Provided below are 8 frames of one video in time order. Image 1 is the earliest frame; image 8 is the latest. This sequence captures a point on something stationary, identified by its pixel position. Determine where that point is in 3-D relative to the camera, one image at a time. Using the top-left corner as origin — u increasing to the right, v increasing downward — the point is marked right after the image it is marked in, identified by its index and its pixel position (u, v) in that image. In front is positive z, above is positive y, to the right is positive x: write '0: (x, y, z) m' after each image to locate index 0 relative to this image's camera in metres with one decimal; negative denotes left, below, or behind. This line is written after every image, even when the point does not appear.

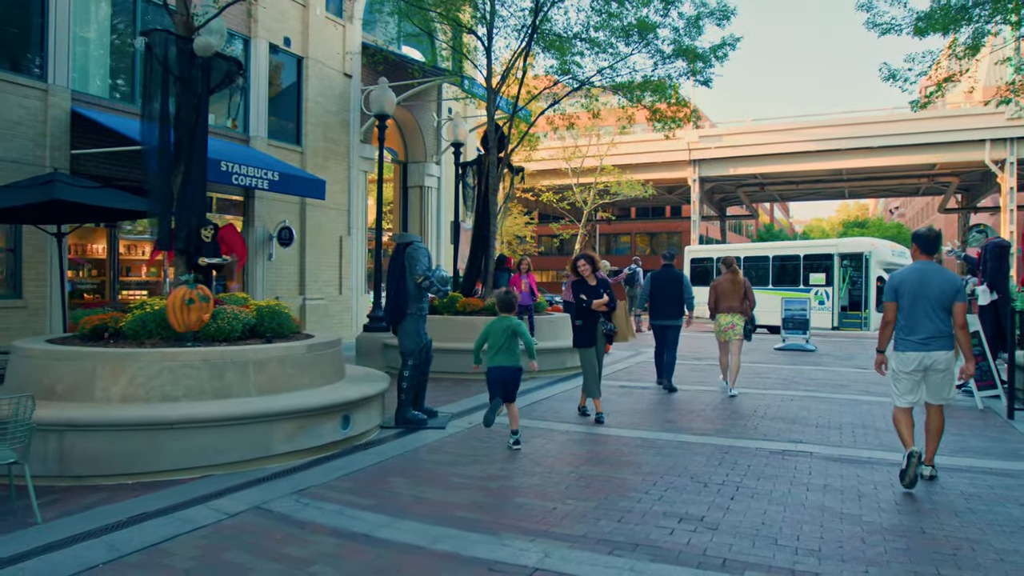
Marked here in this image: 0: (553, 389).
0: (+0.5, -1.3, +9.8) m
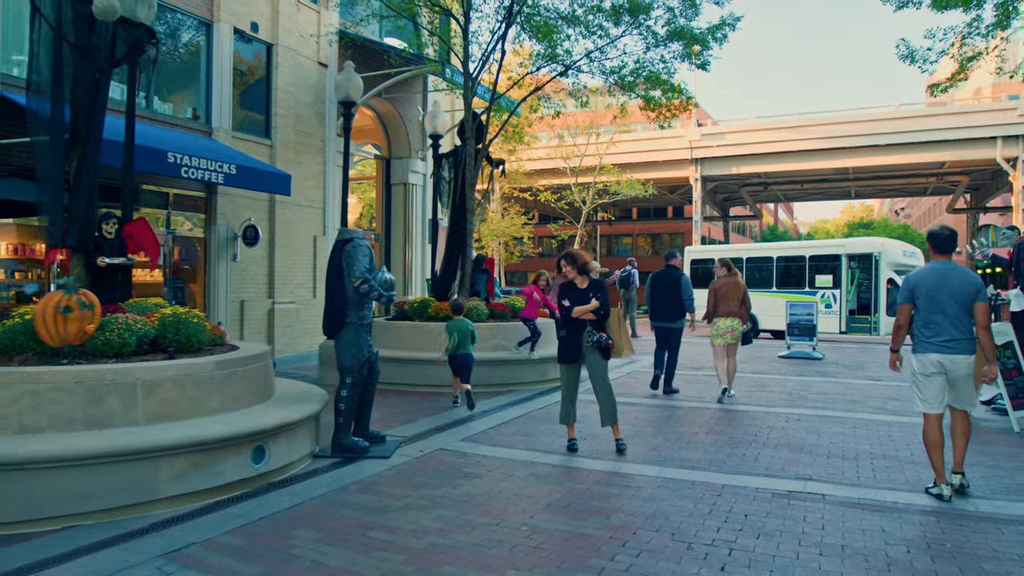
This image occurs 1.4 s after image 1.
0: (+0.2, -1.3, +8.8) m
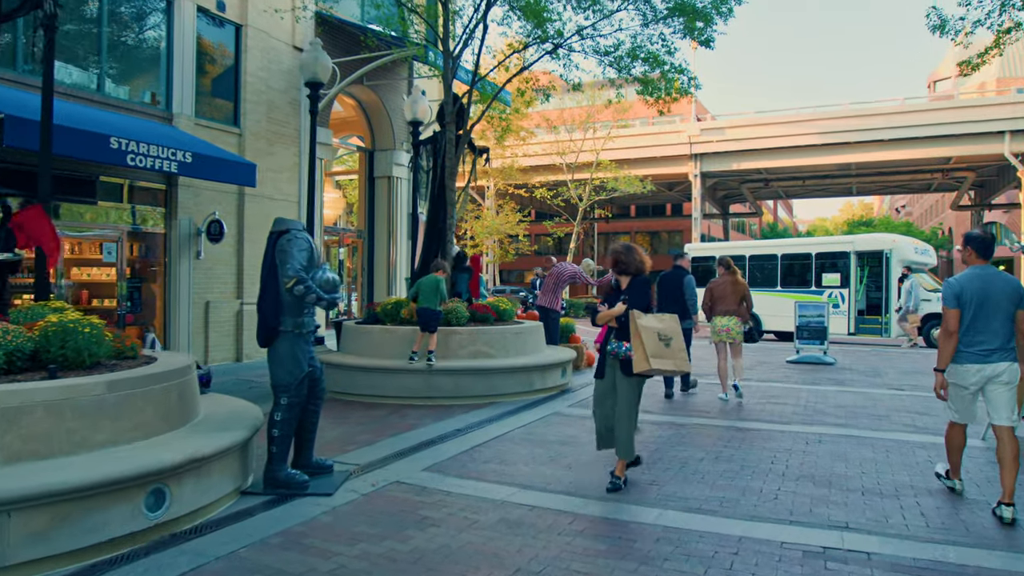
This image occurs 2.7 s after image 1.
0: (0.0, -1.3, +7.7) m
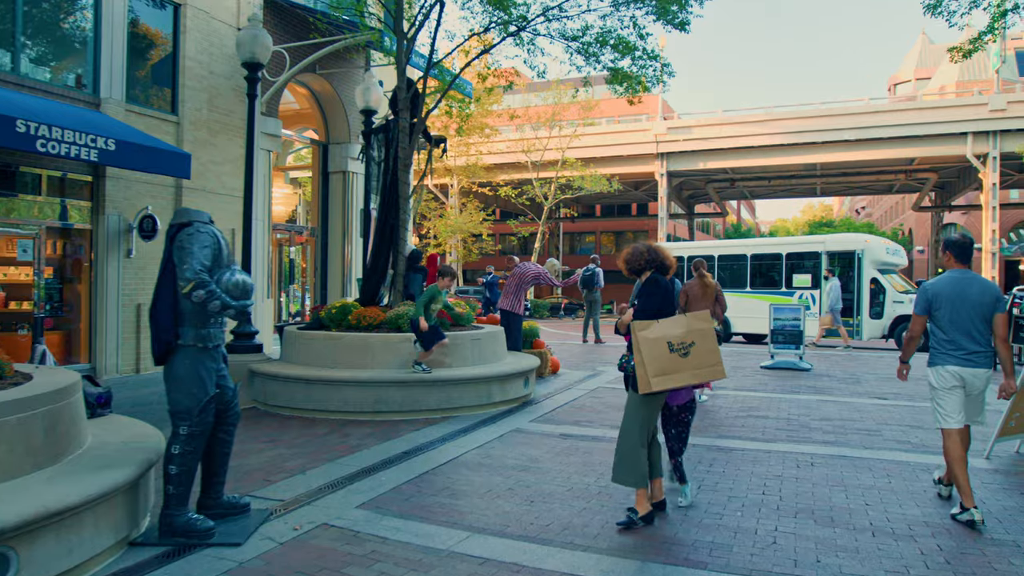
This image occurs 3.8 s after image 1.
0: (-0.4, -1.4, +6.9) m
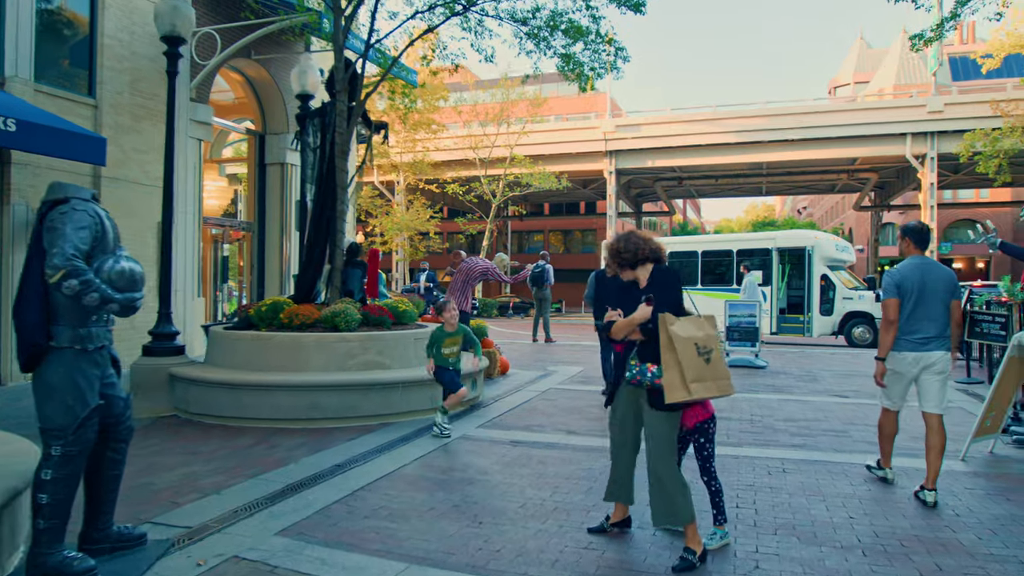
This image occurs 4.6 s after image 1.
0: (-0.9, -1.3, +6.2) m
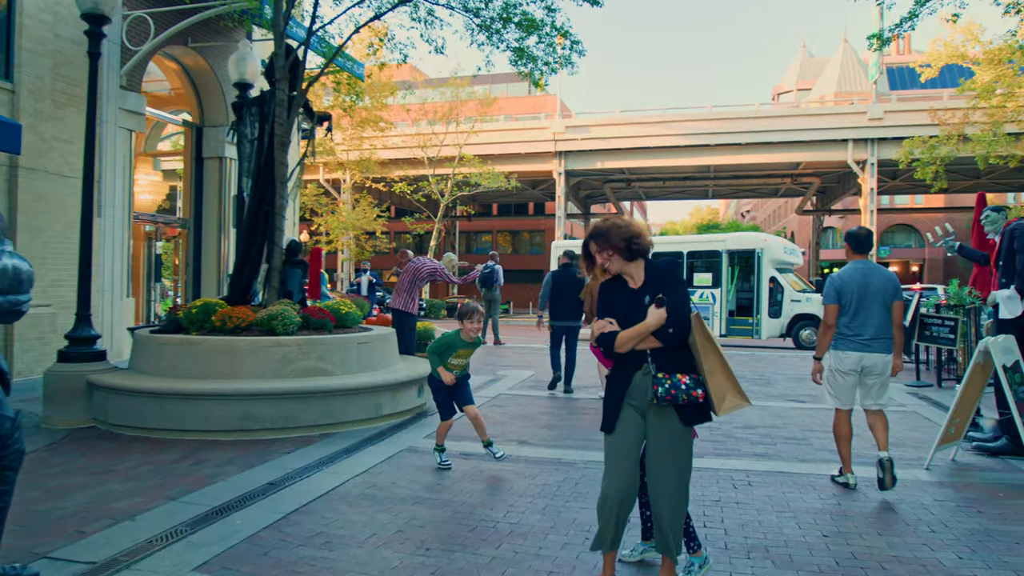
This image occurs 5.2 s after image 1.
0: (-1.2, -1.3, +5.7) m
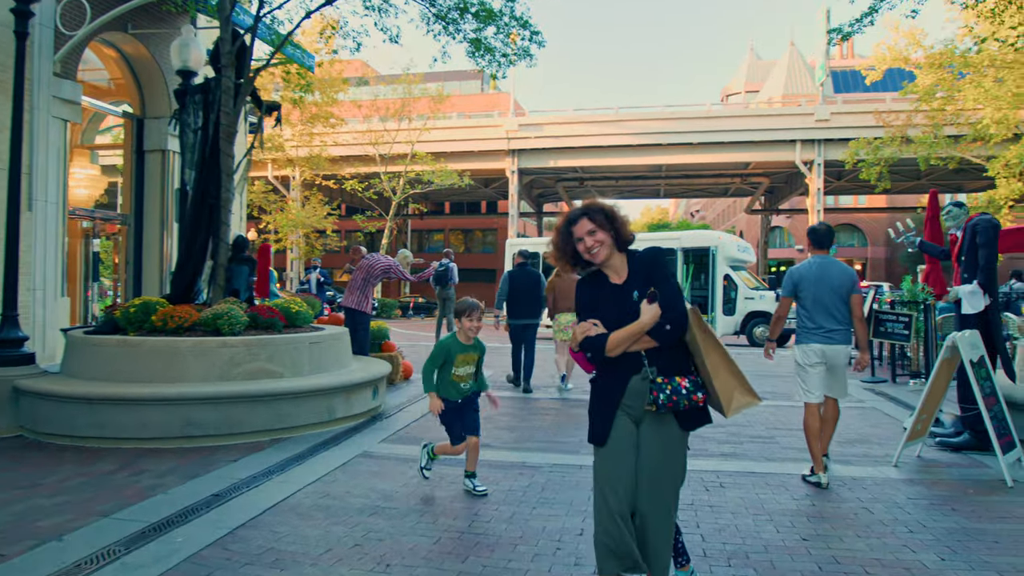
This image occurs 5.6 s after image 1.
0: (-1.5, -1.3, +5.4) m
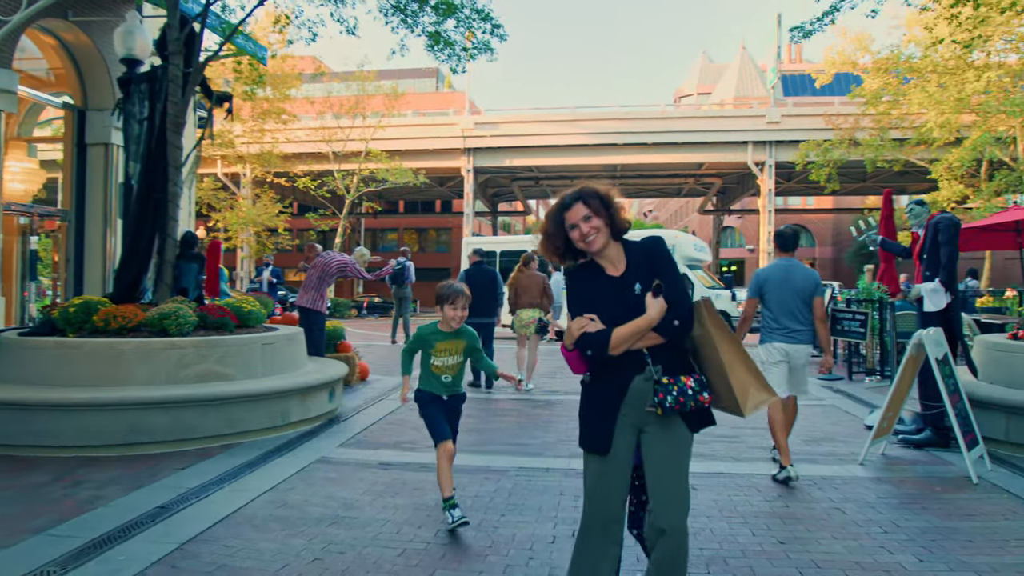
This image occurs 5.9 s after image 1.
0: (-1.7, -1.3, +5.1) m
